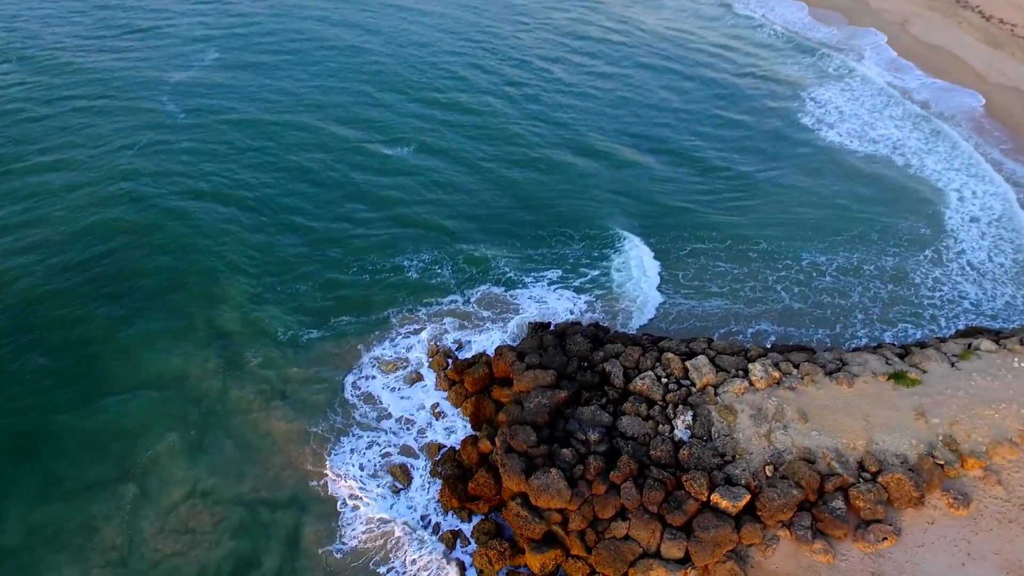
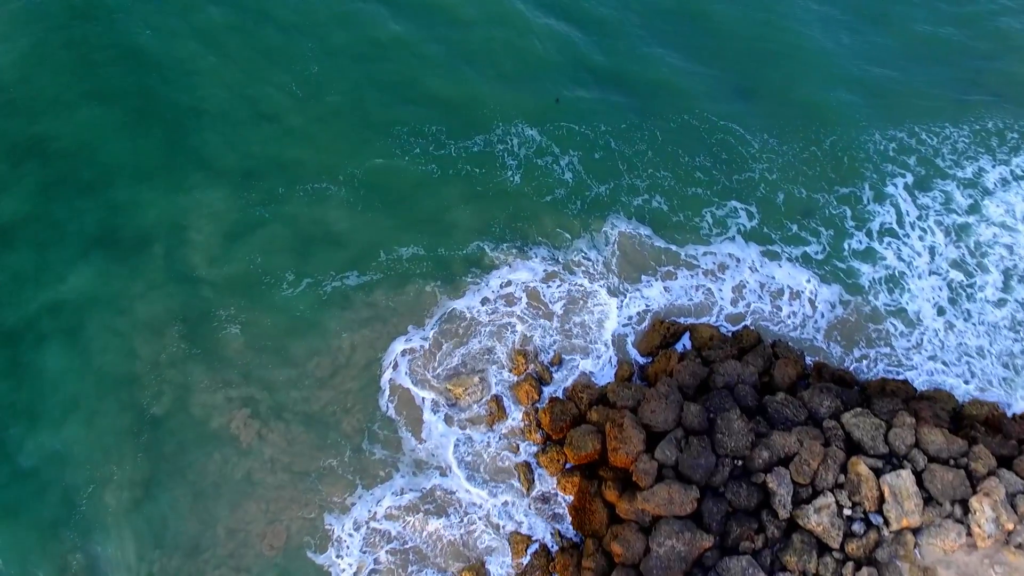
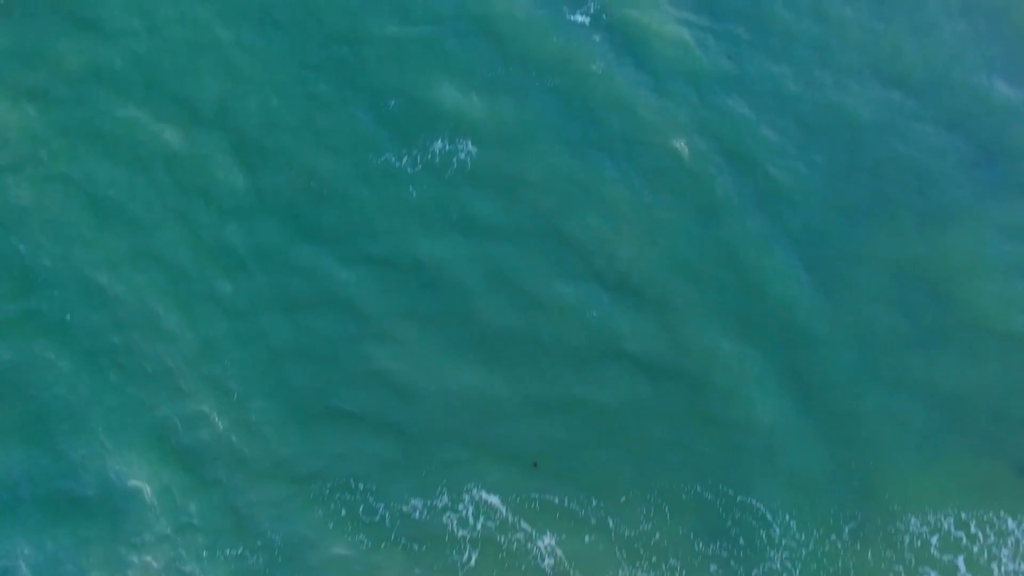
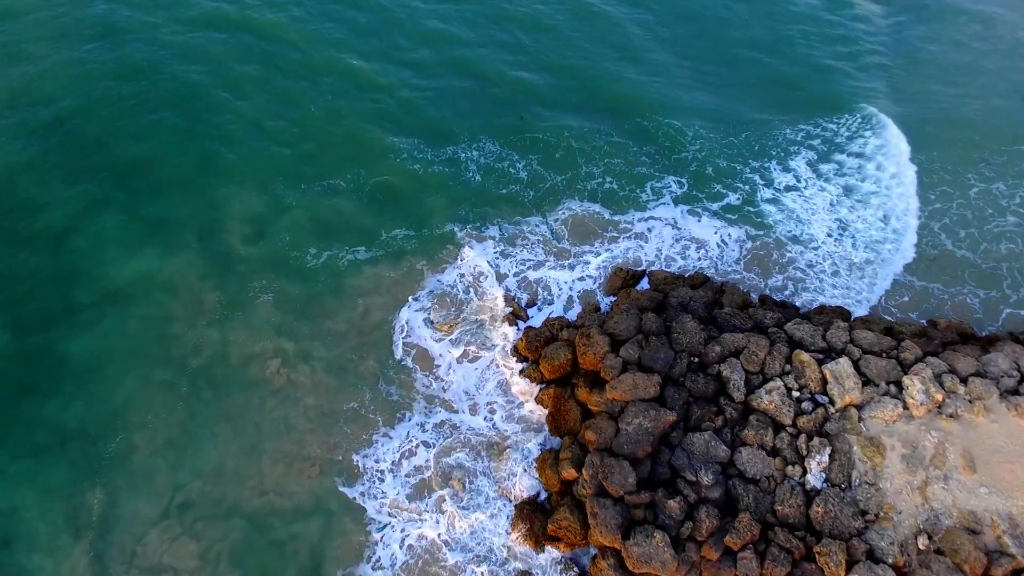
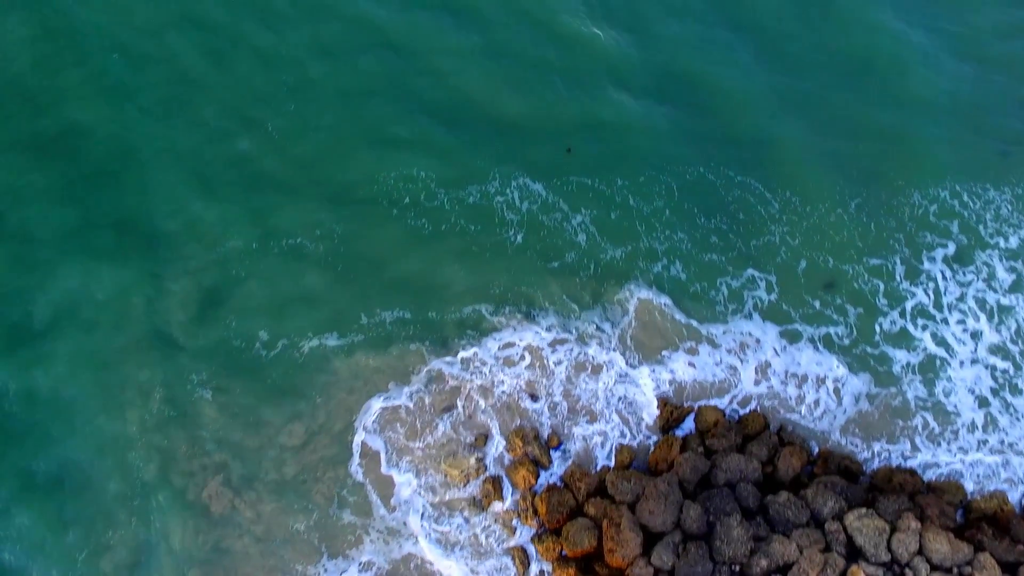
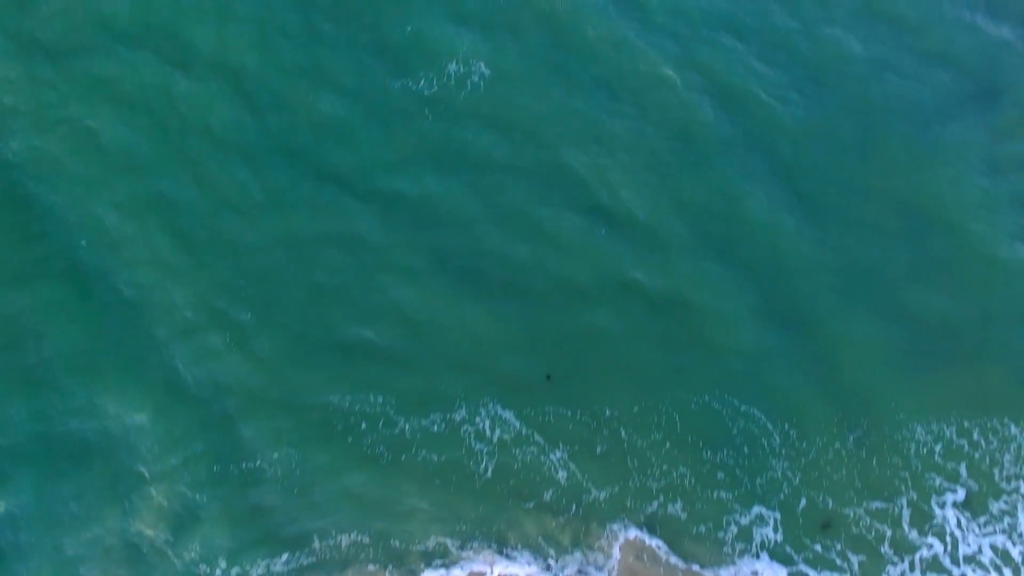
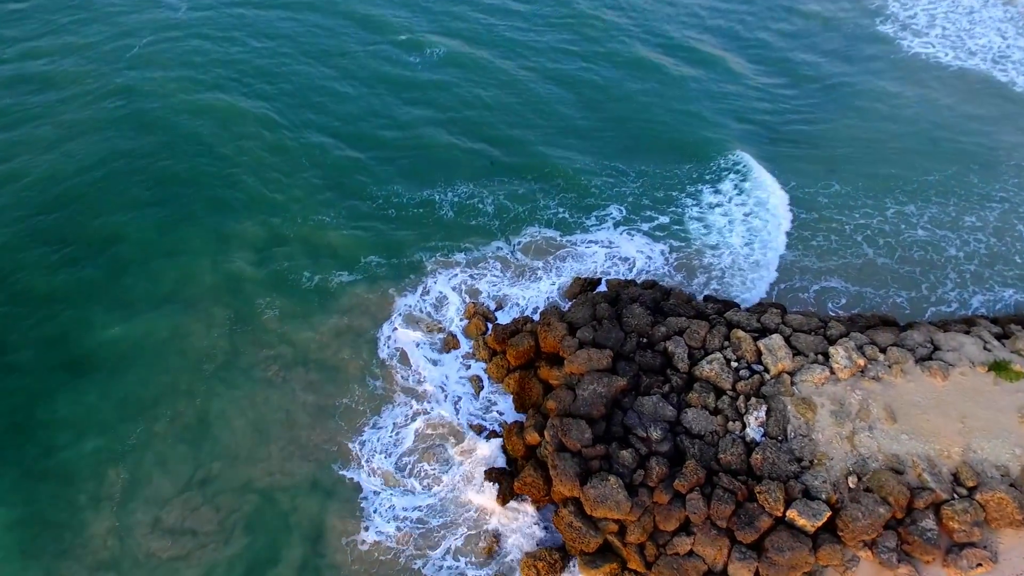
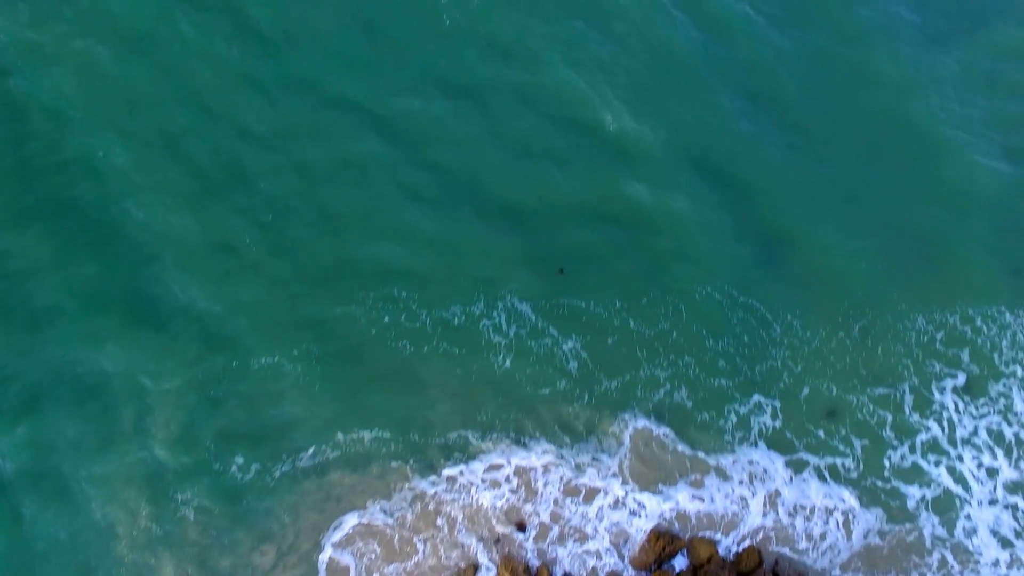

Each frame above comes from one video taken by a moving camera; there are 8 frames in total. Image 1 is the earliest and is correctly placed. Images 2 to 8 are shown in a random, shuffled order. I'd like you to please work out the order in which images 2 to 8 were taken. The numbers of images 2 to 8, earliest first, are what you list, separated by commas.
7, 4, 2, 5, 8, 6, 3
